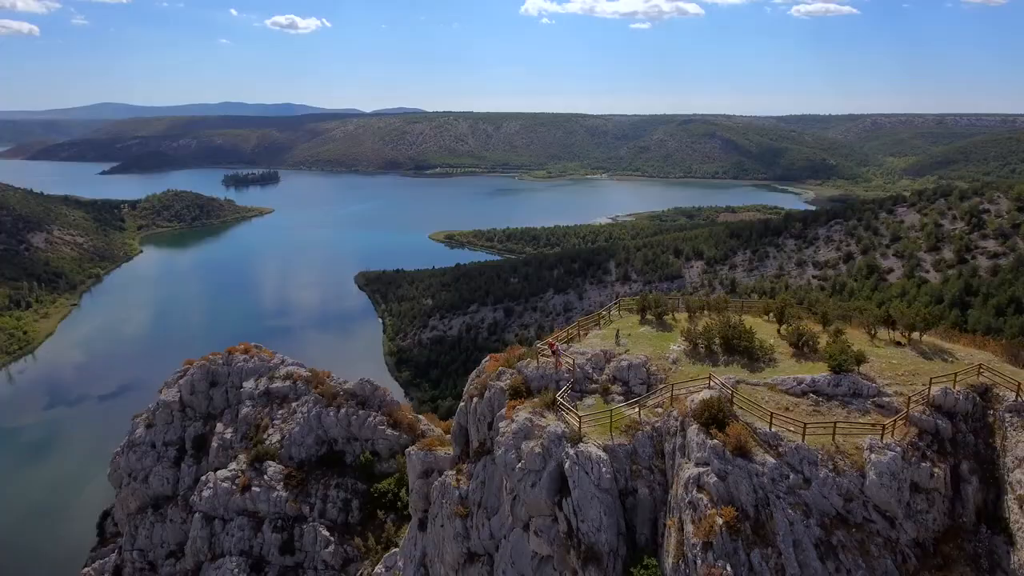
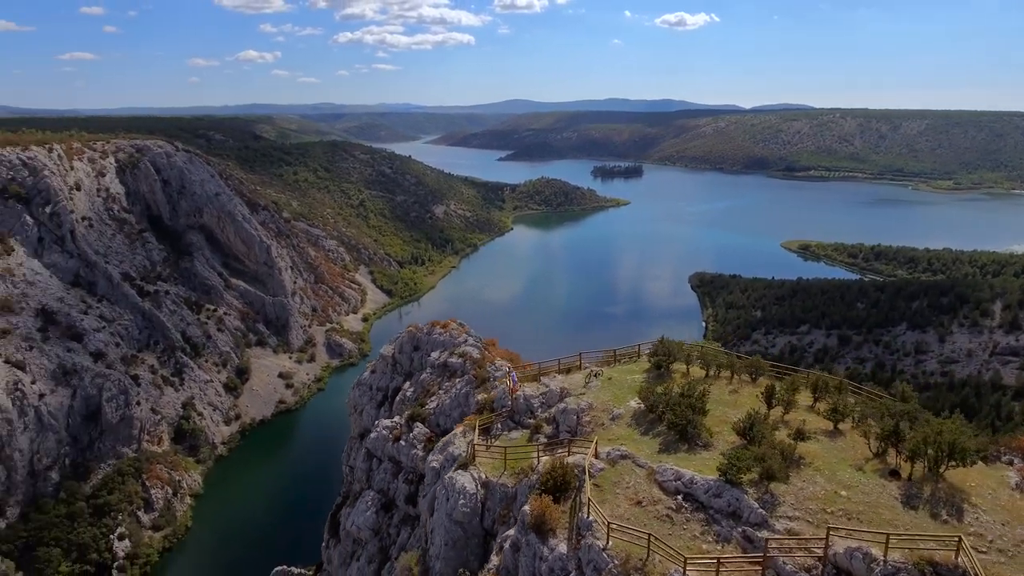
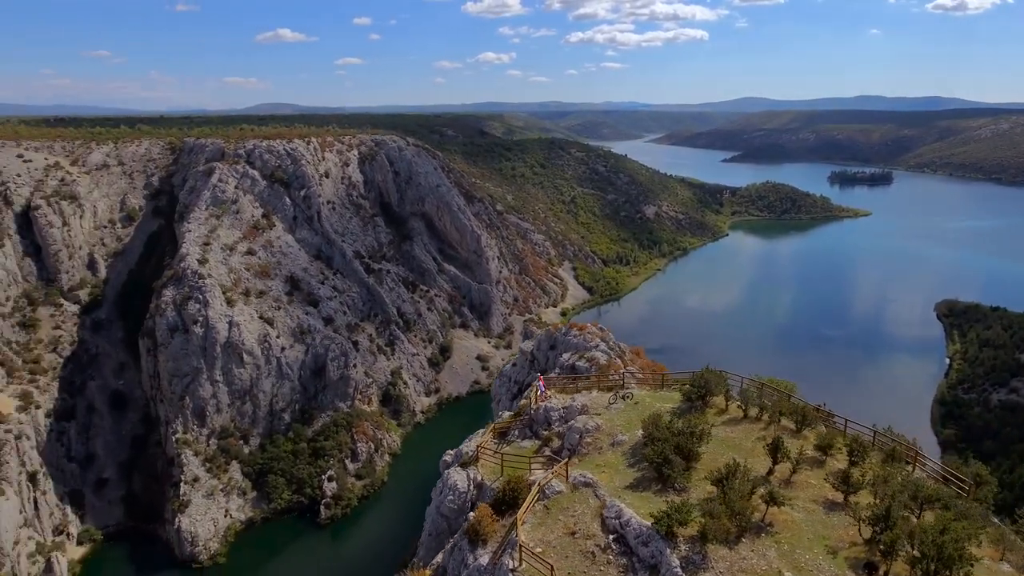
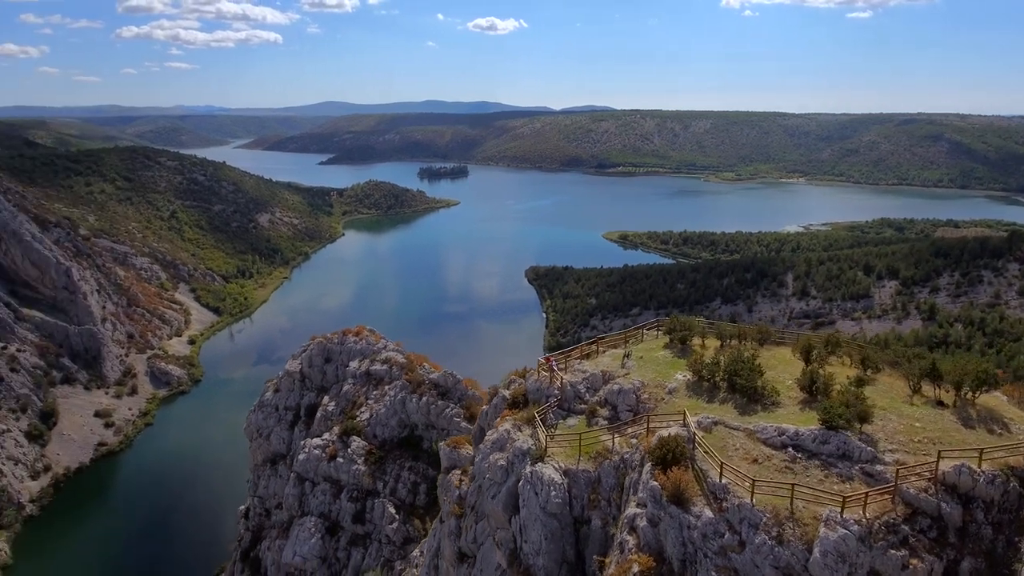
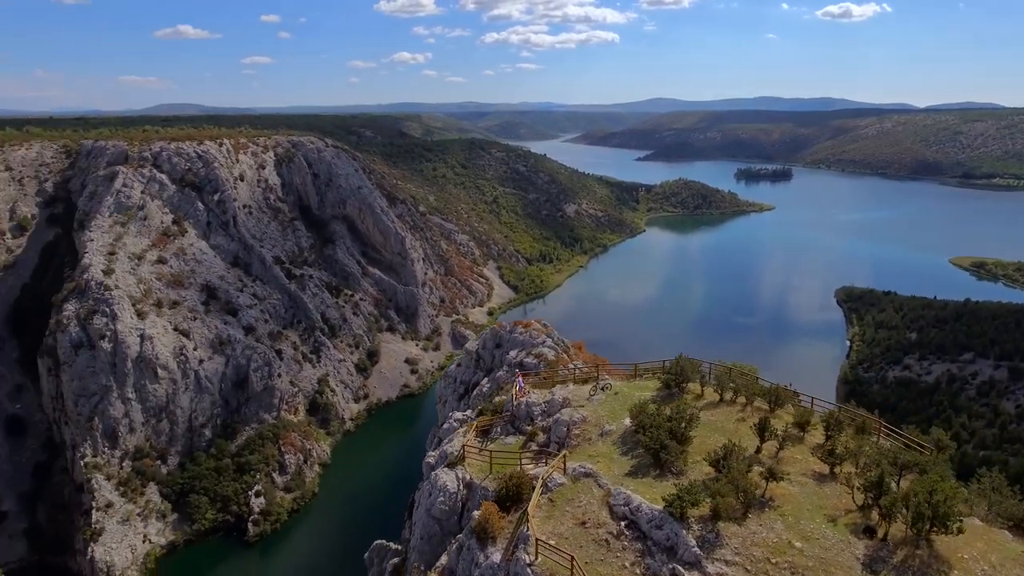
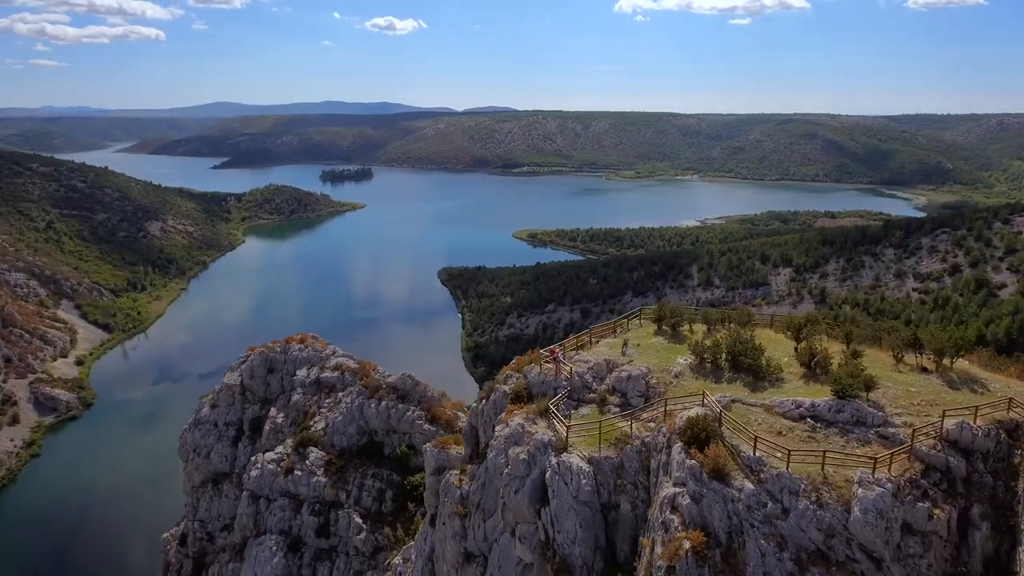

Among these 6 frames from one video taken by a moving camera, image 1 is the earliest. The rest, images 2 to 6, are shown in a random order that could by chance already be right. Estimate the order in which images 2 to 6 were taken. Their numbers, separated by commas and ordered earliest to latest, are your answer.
6, 4, 2, 5, 3
